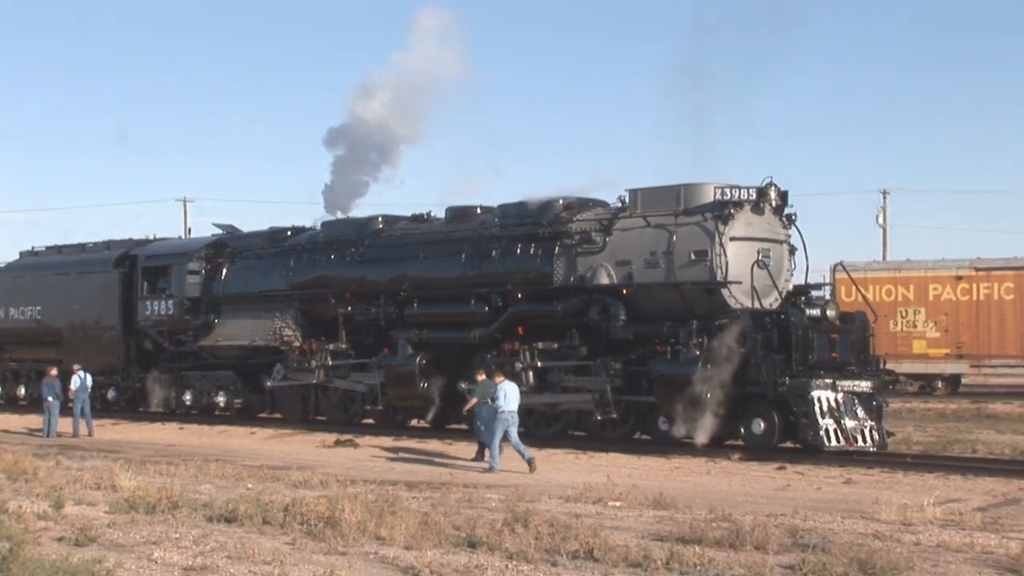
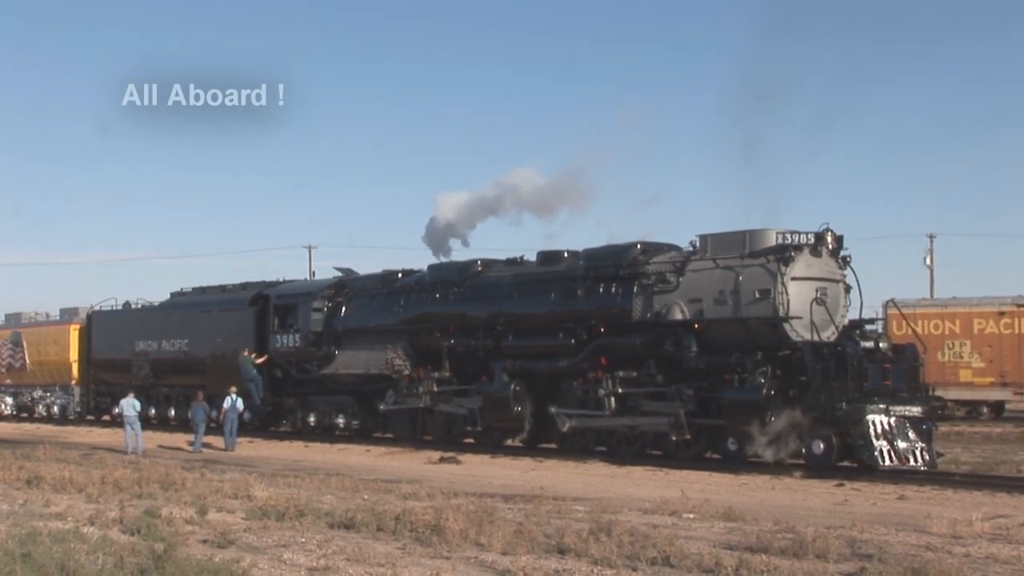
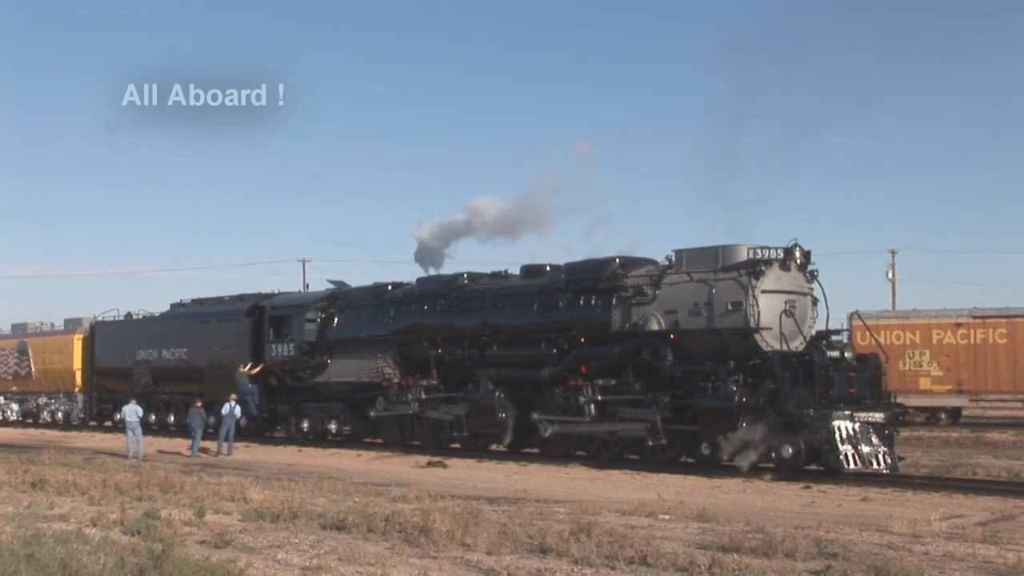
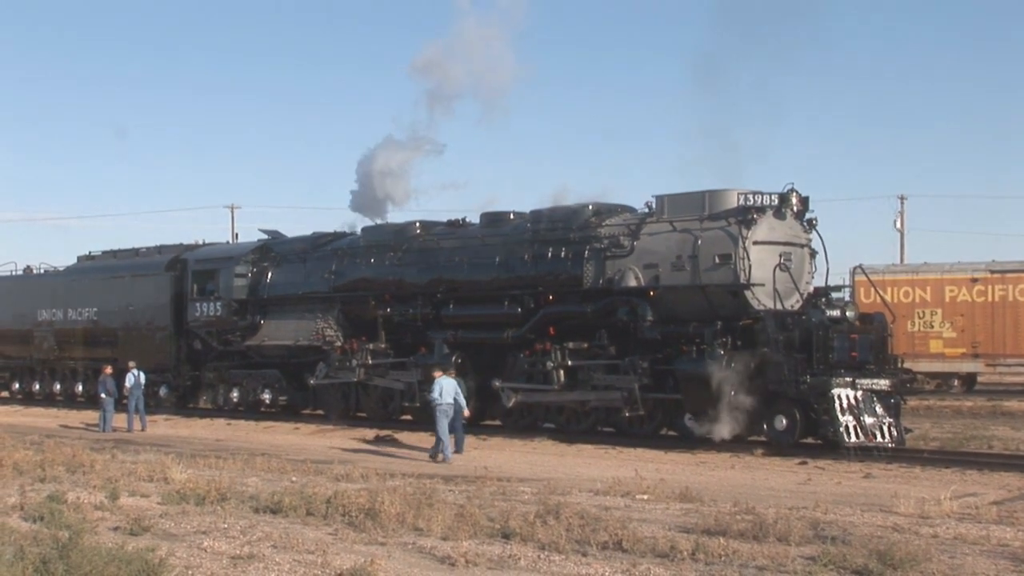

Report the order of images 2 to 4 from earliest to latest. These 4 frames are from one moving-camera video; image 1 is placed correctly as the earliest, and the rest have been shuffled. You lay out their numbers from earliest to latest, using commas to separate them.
4, 3, 2
